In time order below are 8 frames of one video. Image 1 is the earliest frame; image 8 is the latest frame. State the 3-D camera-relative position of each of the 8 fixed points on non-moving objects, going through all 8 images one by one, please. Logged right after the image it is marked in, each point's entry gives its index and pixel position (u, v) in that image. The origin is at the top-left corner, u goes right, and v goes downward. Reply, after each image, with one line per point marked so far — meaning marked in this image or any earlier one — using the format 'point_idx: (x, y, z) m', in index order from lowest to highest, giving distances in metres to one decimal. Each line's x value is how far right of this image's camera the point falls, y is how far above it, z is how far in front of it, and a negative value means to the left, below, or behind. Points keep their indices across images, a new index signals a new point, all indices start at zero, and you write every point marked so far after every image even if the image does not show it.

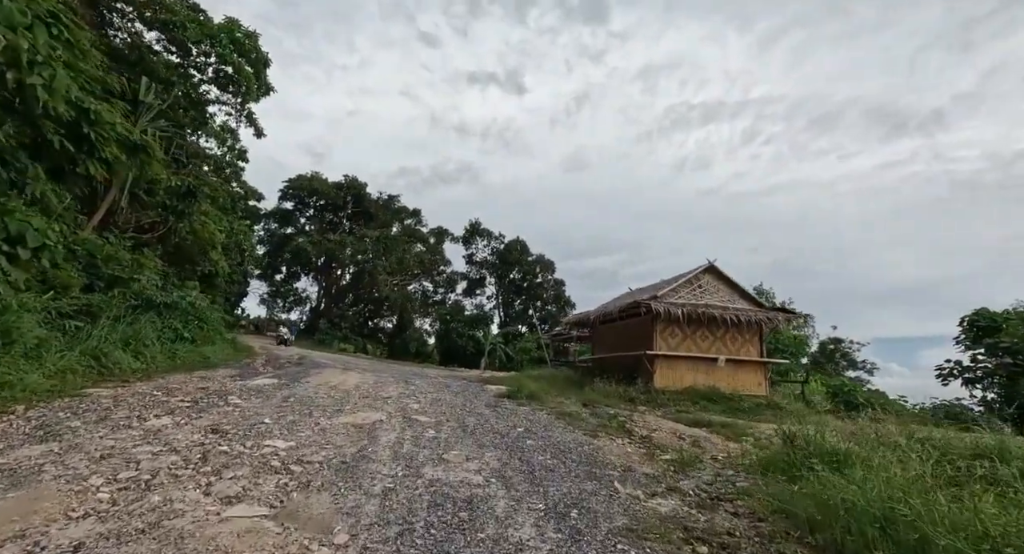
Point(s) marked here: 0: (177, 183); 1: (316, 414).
0: (-12.5, +3.5, +16.7) m
1: (-2.5, -1.7, +5.7) m
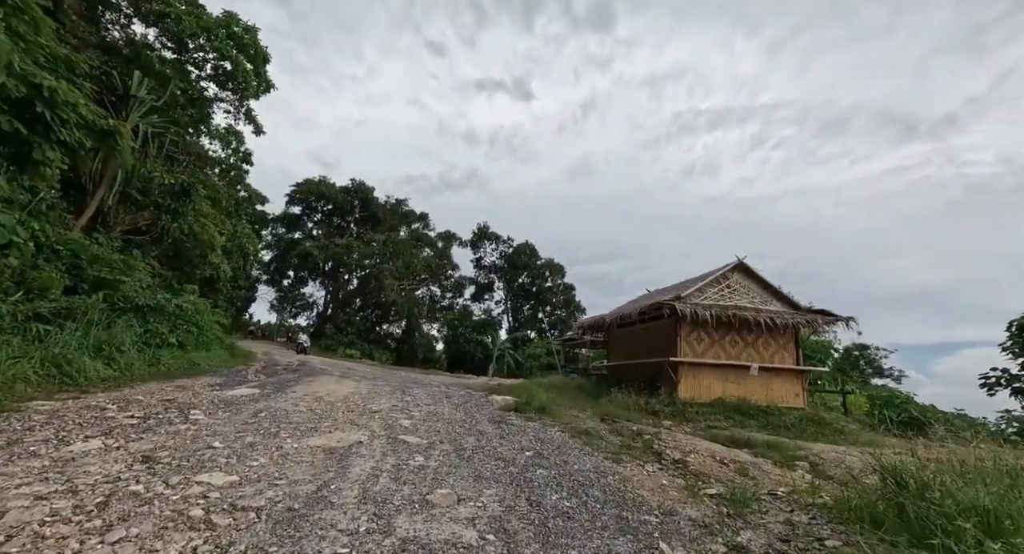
0: (-12.2, +3.4, +16.0) m
1: (-2.4, -1.7, +4.7) m
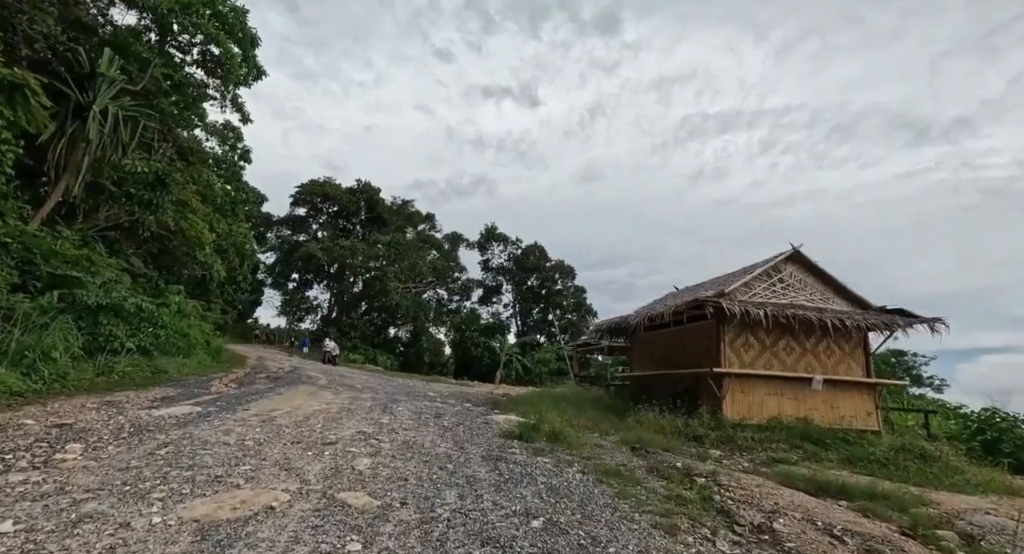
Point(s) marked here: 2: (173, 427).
0: (-12.0, +3.5, +14.6) m
1: (-2.4, -1.5, +3.1) m
2: (-3.9, -1.7, +5.2) m
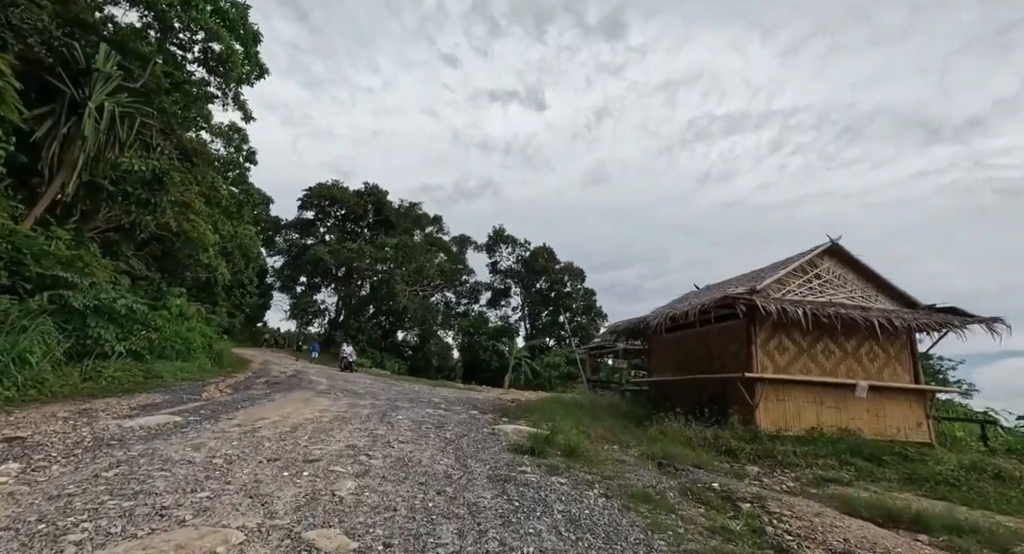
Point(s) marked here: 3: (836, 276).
0: (-11.7, +3.4, +14.2) m
1: (-2.4, -1.4, +2.4) m
2: (-3.8, -1.7, +4.6) m
3: (+5.4, 0.0, +7.5) m
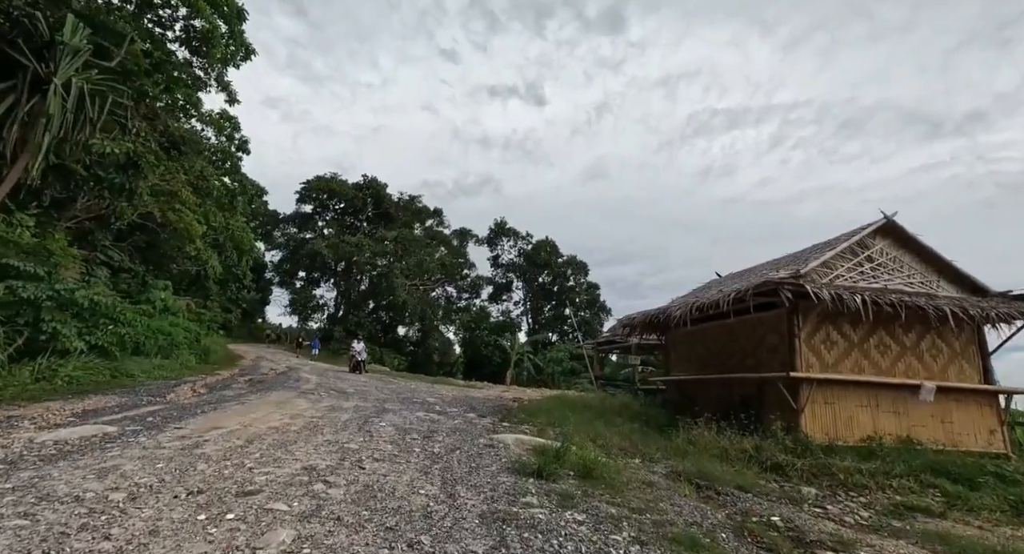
0: (-11.7, +3.7, +13.2) m
1: (-2.4, -1.2, +1.4) m
2: (-3.8, -1.5, +3.6) m
3: (+5.4, +0.3, +6.5) m
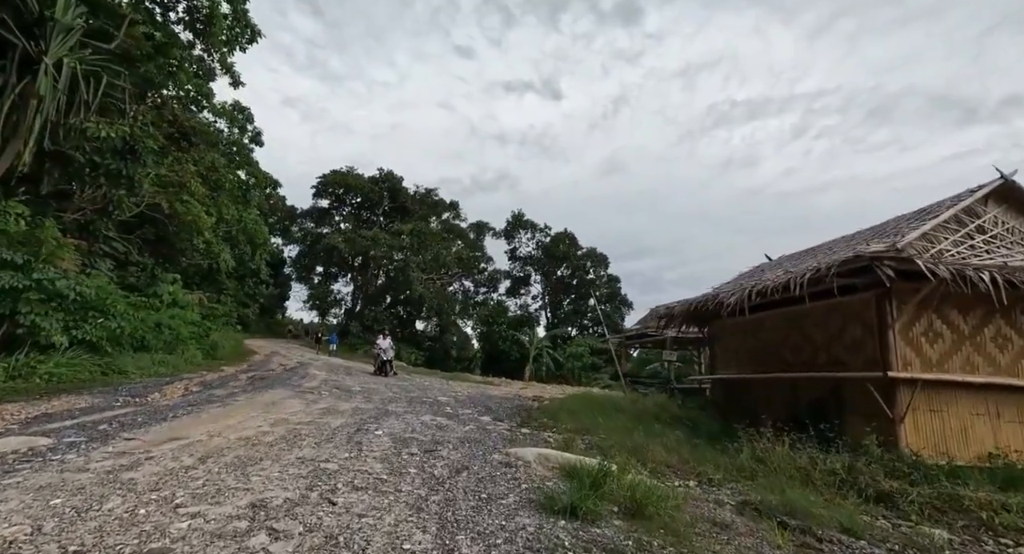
0: (-11.2, +3.9, +12.5) m
1: (-2.3, -1.0, +0.4) m
2: (-3.7, -1.3, +2.6) m
3: (+5.7, +0.5, +5.1) m
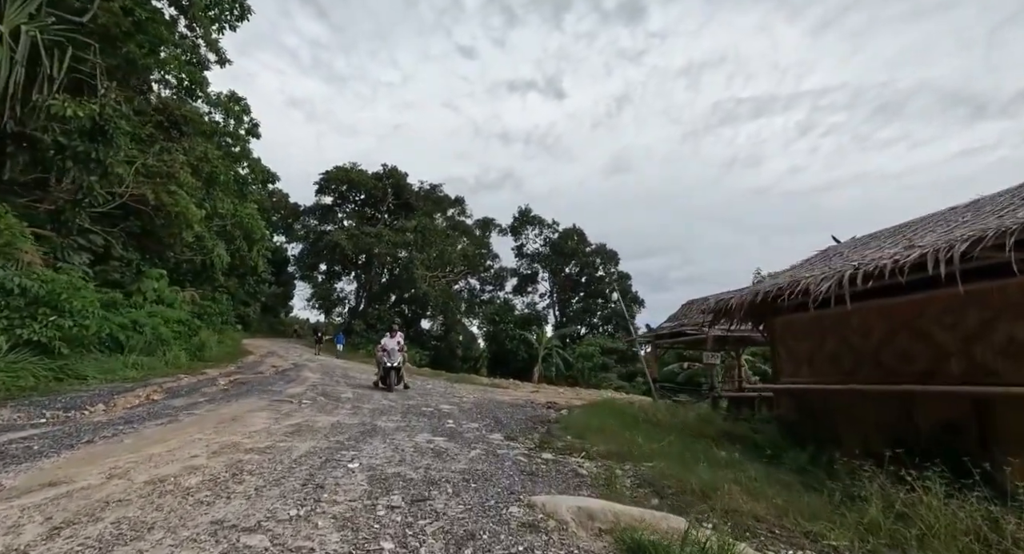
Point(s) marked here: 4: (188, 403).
0: (-10.9, +4.1, +11.3) m
1: (-2.2, -0.9, -0.9) m
2: (-3.5, -1.1, +1.3) m
3: (+5.8, +0.8, +3.7) m
4: (-5.3, -2.0, +7.3) m
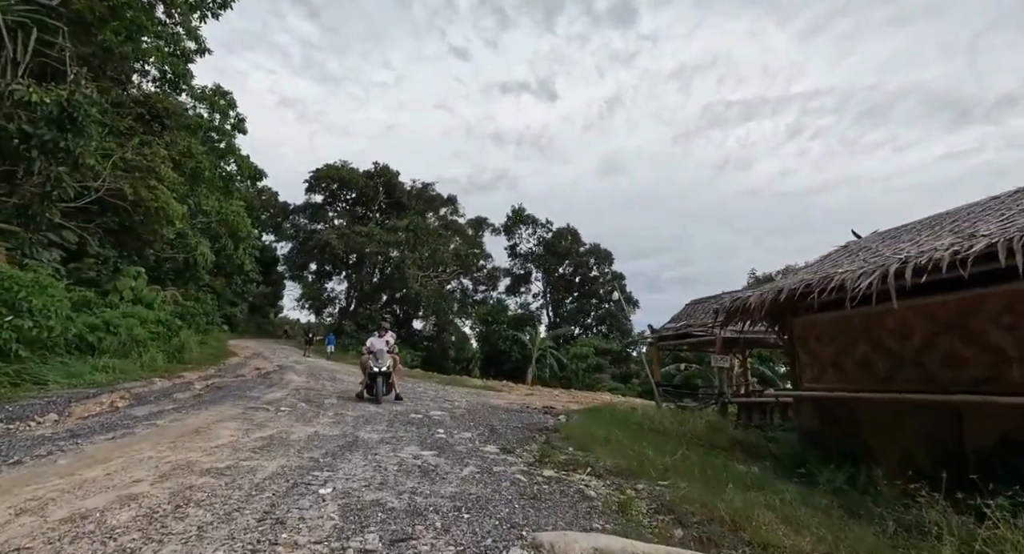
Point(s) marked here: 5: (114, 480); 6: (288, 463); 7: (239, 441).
0: (-11.0, +4.2, +10.5) m
1: (-2.1, -0.8, -1.5) m
2: (-3.5, -1.1, +0.7) m
3: (+5.8, +0.8, +3.3) m
4: (-5.4, -2.0, +6.7) m
5: (-2.9, -1.5, +3.4) m
6: (-2.0, -1.7, +4.1) m
7: (-2.9, -1.8, +4.9) m
